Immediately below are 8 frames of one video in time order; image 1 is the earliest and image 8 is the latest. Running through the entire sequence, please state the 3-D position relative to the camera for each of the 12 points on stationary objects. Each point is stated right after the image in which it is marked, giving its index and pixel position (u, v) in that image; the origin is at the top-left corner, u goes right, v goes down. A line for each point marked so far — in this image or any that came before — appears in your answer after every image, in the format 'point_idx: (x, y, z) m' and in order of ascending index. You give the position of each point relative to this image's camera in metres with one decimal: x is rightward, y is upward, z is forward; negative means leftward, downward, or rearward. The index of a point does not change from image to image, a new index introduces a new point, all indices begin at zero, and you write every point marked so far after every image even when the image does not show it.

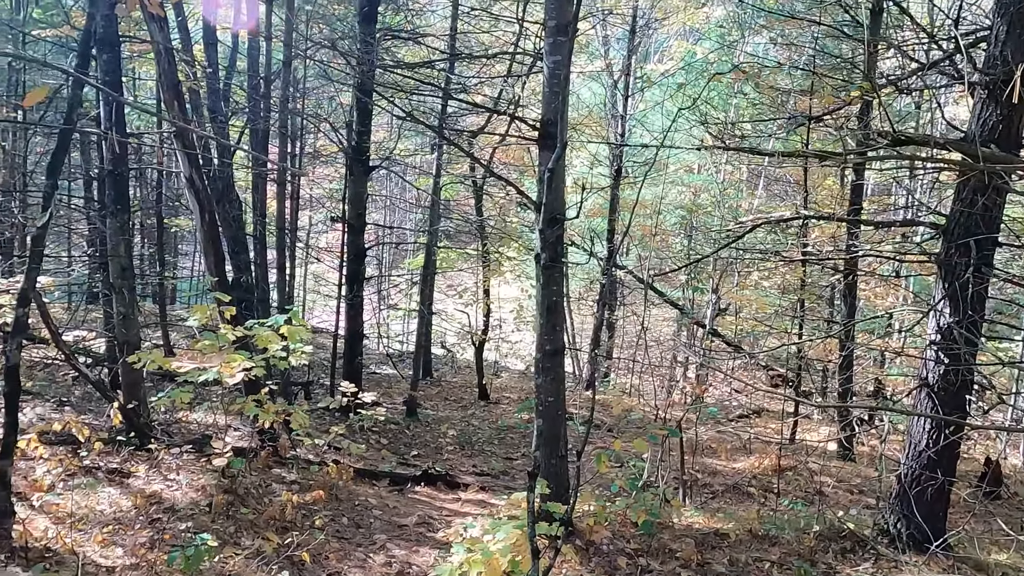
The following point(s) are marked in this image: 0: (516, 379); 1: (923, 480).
0: (+0.1, -1.6, +13.5) m
1: (+2.7, -1.3, +5.1) m
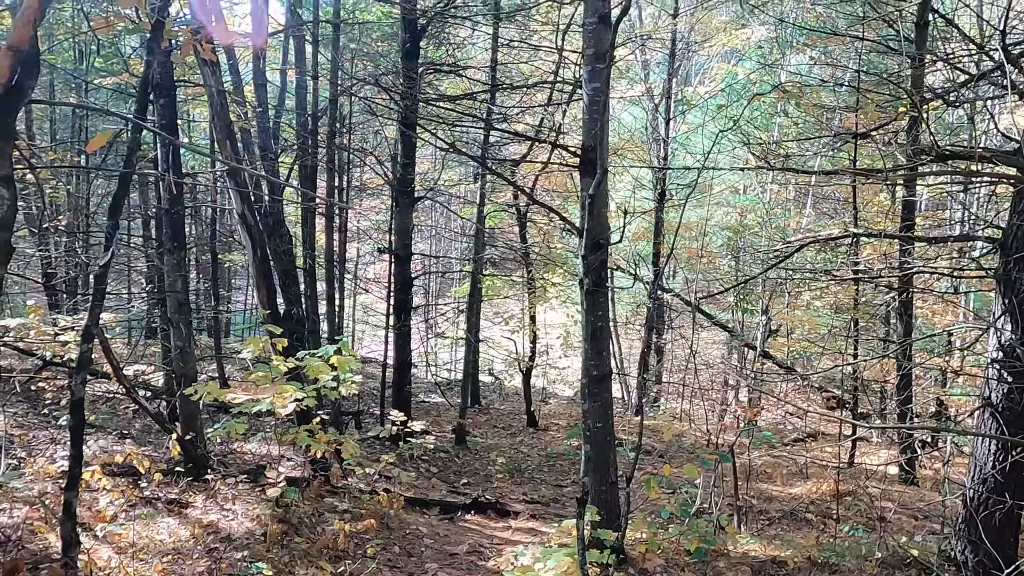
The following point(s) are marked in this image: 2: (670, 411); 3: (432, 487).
0: (+0.9, -2.1, +13.4) m
1: (+3.1, -1.4, +4.9) m
2: (+2.3, -1.8, +10.9) m
3: (-0.7, -1.8, +7.1) m
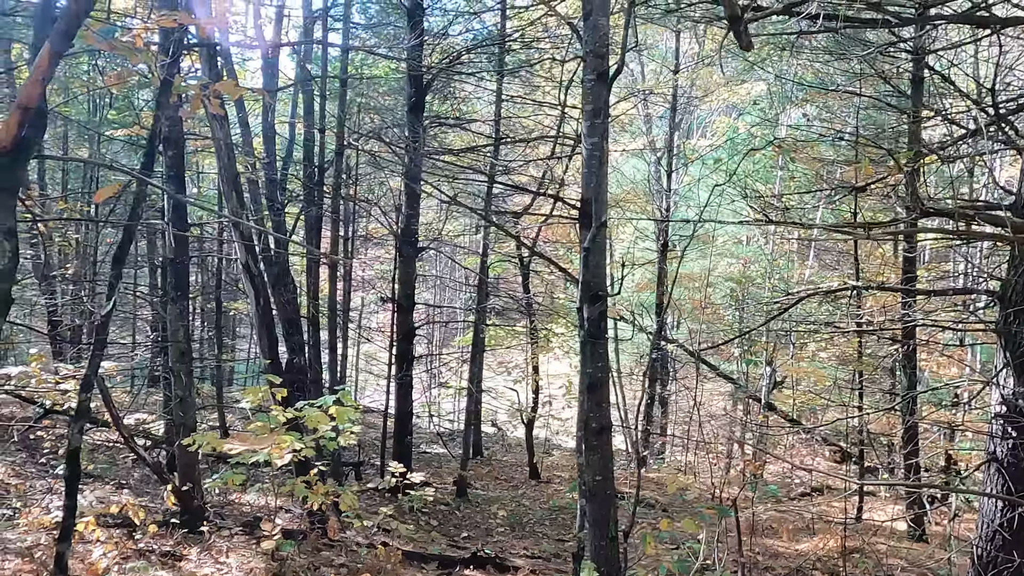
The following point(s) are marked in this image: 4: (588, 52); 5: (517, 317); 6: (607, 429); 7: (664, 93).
0: (+1.0, -2.9, +13.2) m
1: (+3.1, -1.7, +4.8) m
2: (+2.3, -2.5, +10.8) m
3: (-0.7, -2.3, +7.0) m
4: (+0.4, +1.3, +4.2) m
5: (+0.1, -0.5, +12.4) m
6: (+0.5, -0.8, +4.4) m
7: (+2.6, +3.4, +13.2) m
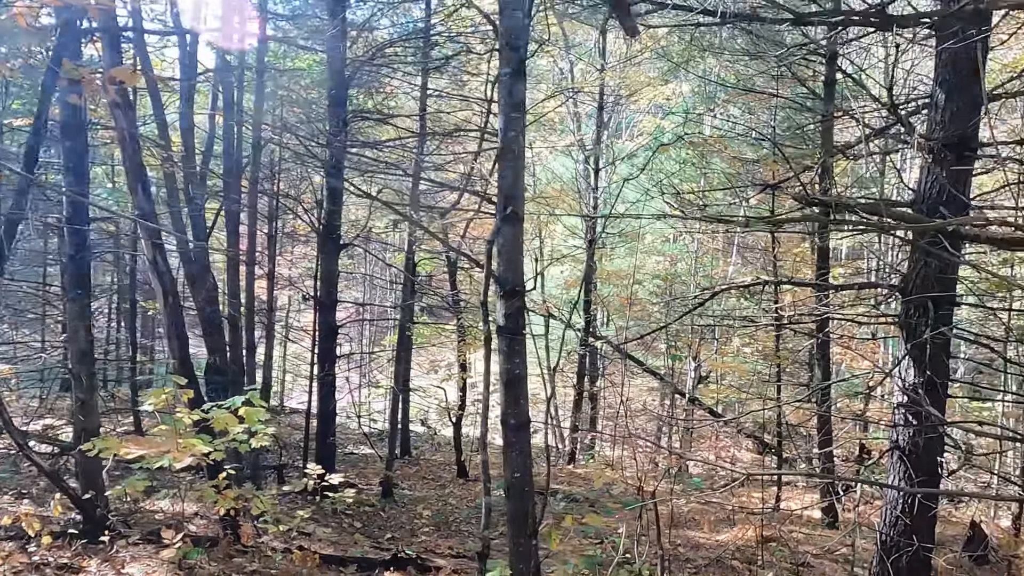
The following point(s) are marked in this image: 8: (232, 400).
0: (-0.3, -2.9, +13.2) m
1: (+2.5, -1.7, +5.0) m
2: (+1.3, -2.4, +10.9) m
3: (-1.4, -2.3, +6.8) m
4: (0.0, +1.3, +4.2) m
5: (-1.1, -0.4, +12.3) m
6: (+0.1, -0.8, +4.3) m
7: (+1.4, +3.4, +13.3) m
8: (-1.6, -0.7, +4.4) m
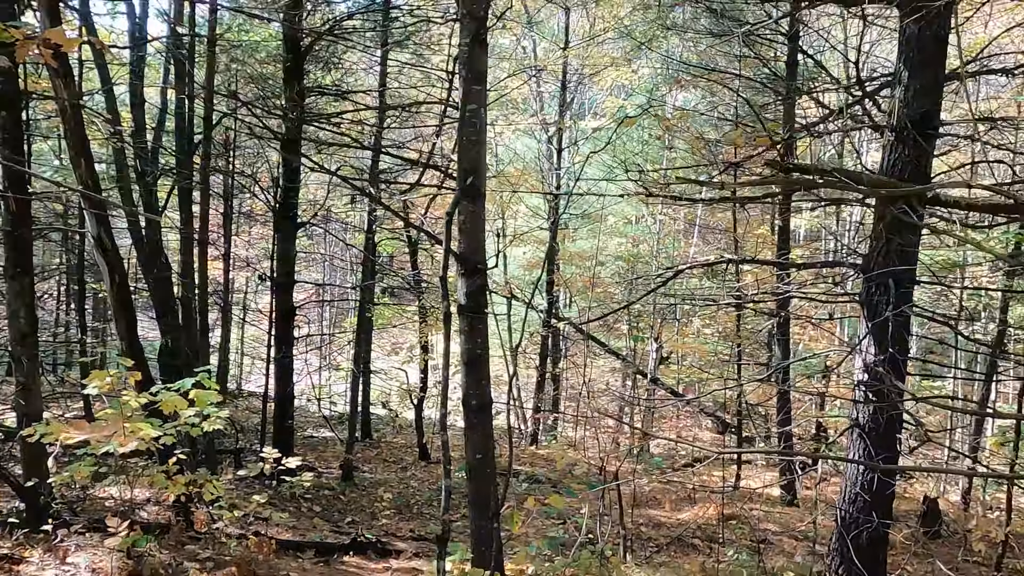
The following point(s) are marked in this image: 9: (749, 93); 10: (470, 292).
0: (-0.9, -2.6, +13.1) m
1: (+2.3, -1.5, +5.0) m
2: (+0.7, -2.2, +10.9) m
3: (-1.7, -2.1, +6.7) m
4: (-0.3, +1.5, +4.1) m
5: (-1.7, -0.1, +12.1) m
6: (-0.1, -0.7, +4.3) m
7: (+0.7, +3.8, +13.2) m
8: (-1.9, -0.5, +4.3) m
9: (+3.1, +2.5, +9.9) m
10: (-0.2, 0.0, +4.2) m
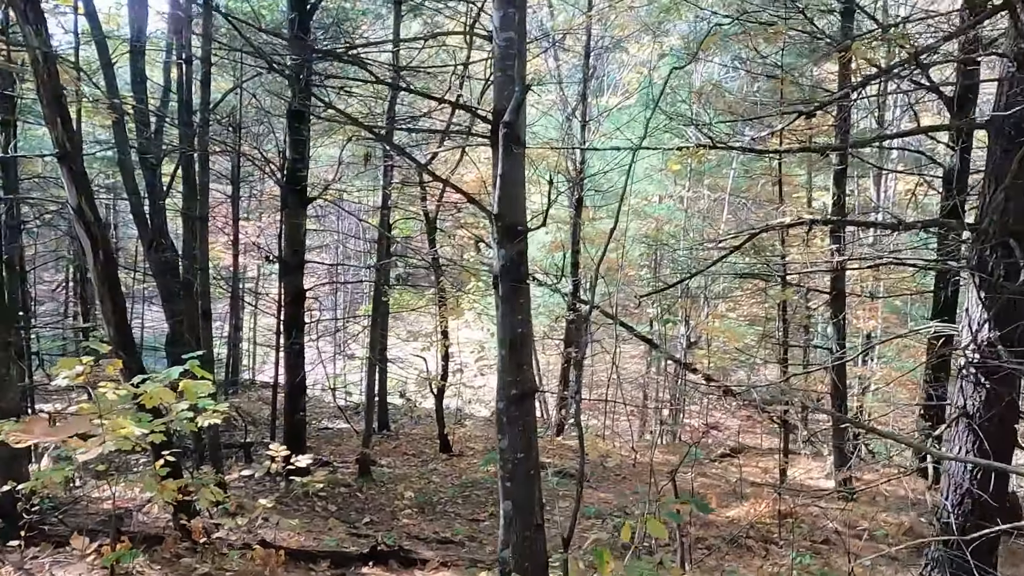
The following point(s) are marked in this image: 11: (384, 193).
0: (-0.5, -2.3, +12.5) m
1: (+2.5, -1.4, +4.3) m
2: (+1.1, -1.9, +10.2) m
3: (-1.5, -1.9, +6.1) m
4: (-0.1, +1.6, +3.4) m
5: (-1.3, +0.1, +11.5) m
6: (+0.1, -0.5, +3.6) m
7: (+1.0, +4.1, +12.4) m
8: (-1.6, -0.4, +3.6) m
9: (+3.3, +2.8, +9.1) m
10: (0.0, +0.1, +3.5) m
11: (-1.7, +1.3, +10.0) m
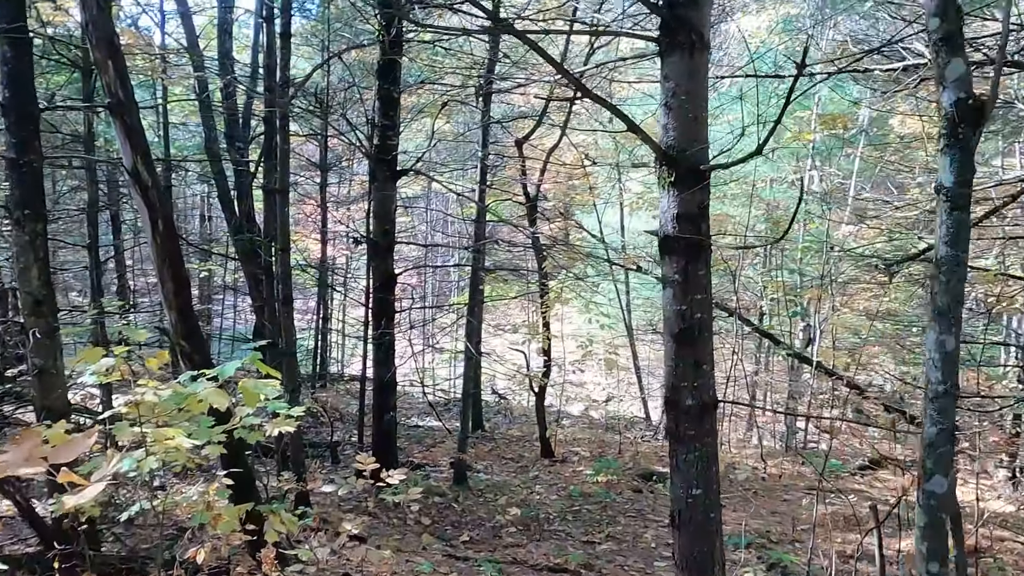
0: (+1.0, -2.1, +11.5) m
1: (+3.2, -1.2, +3.0) m
2: (+2.4, -1.7, +9.0) m
3: (-0.6, -1.8, +5.2) m
4: (+0.5, +1.7, +2.3) m
5: (+0.1, +0.3, +10.5) m
6: (+0.7, -0.4, +2.5) m
7: (+2.6, +4.2, +11.2) m
8: (-1.0, -0.3, +2.8) m
9: (+4.5, +2.9, +7.7) m
10: (+0.5, +0.2, +2.5) m
11: (-0.4, +1.4, +9.1) m
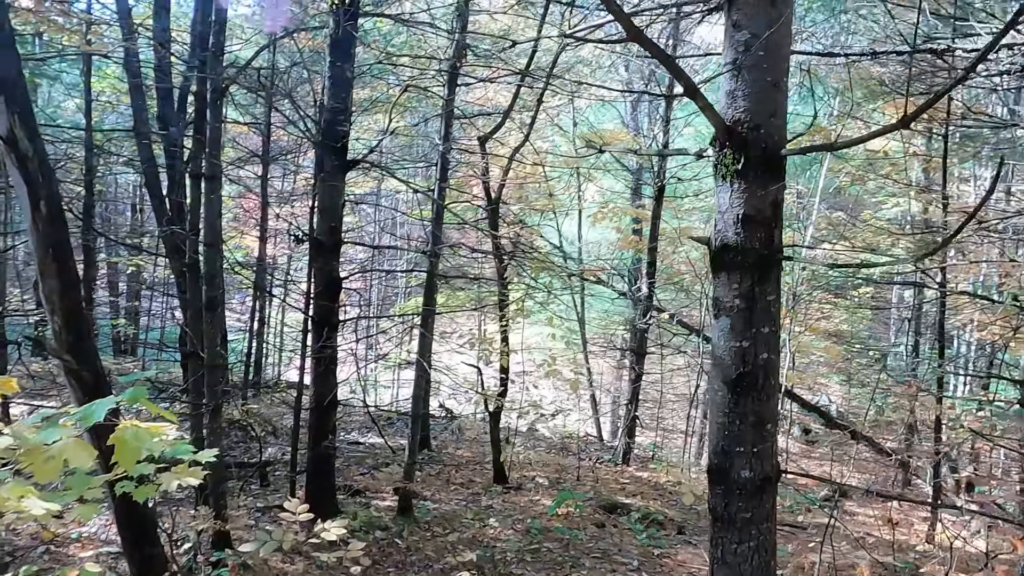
0: (+0.3, -2.3, +10.8) m
1: (+3.1, -1.4, +2.5) m
2: (+1.8, -1.9, +8.5) m
3: (-0.9, -1.8, +4.4) m
4: (+0.6, +1.6, +1.7) m
5: (-0.4, +0.2, +9.8) m
6: (+0.6, -0.5, +1.9) m
7: (+2.1, +4.0, +10.7) m
8: (-1.1, -0.3, +2.0) m
9: (+4.2, +2.7, +7.3) m
10: (+0.5, +0.2, +1.8) m
11: (-0.8, +1.3, +8.4) m
